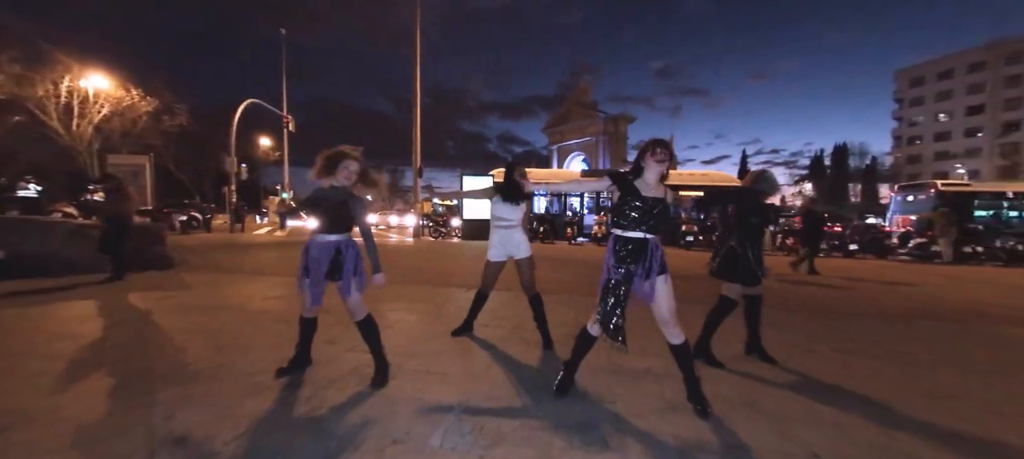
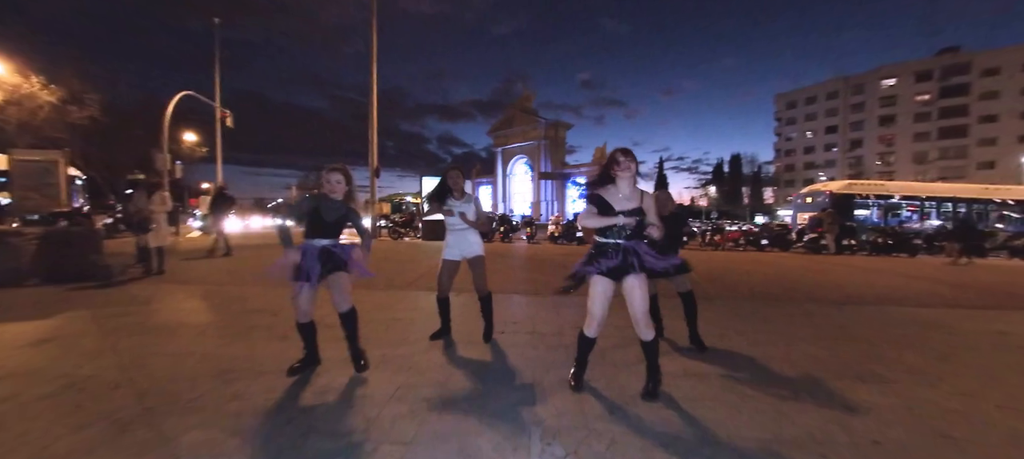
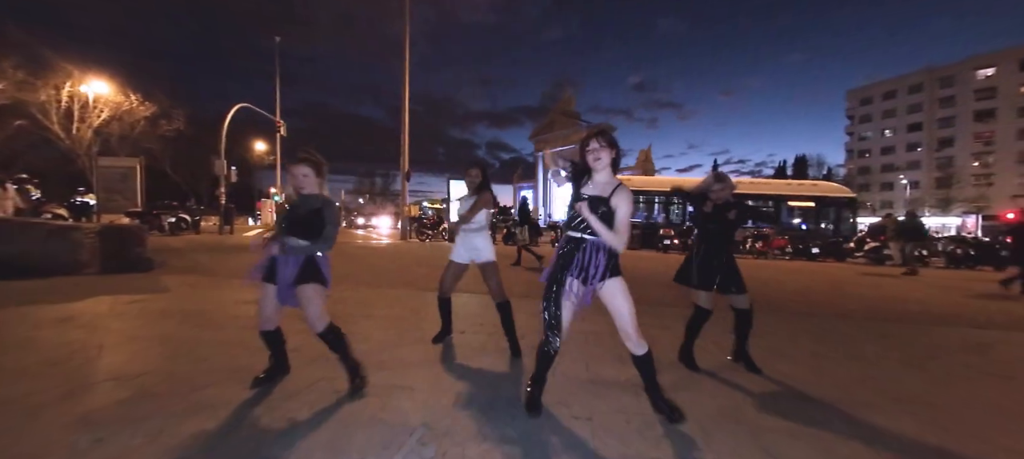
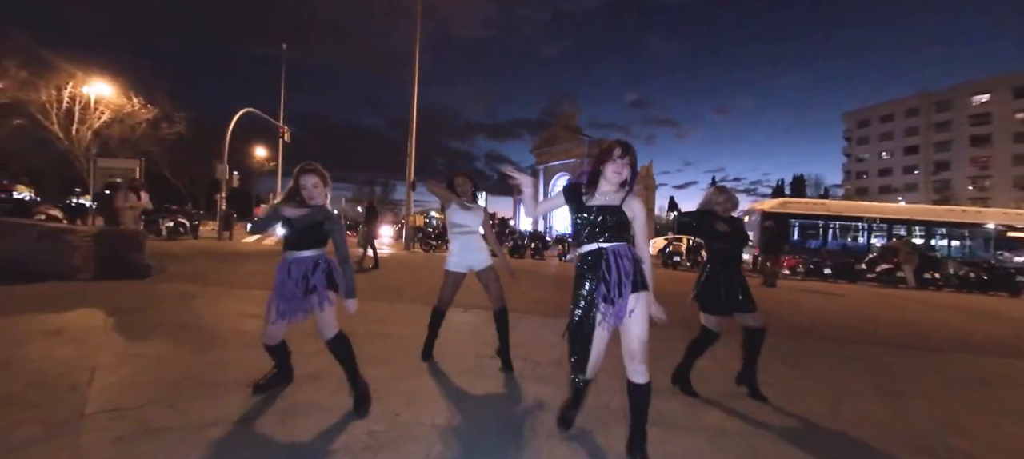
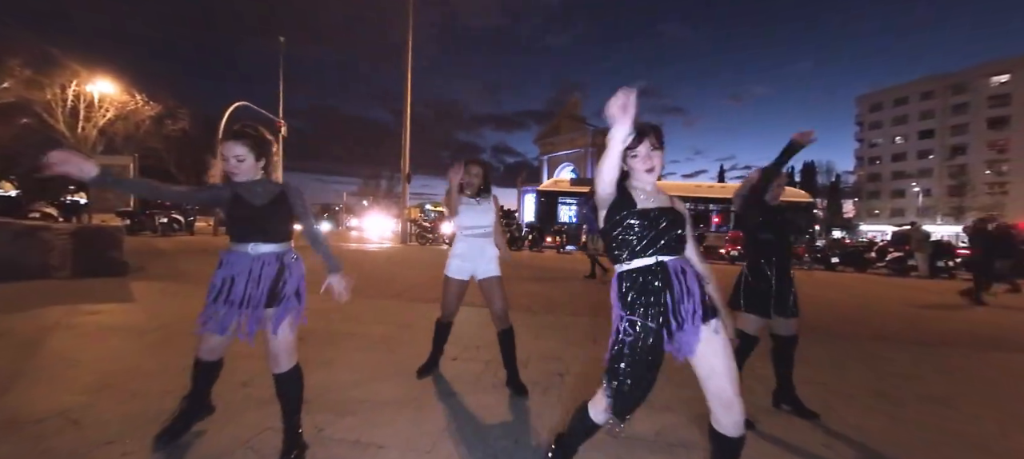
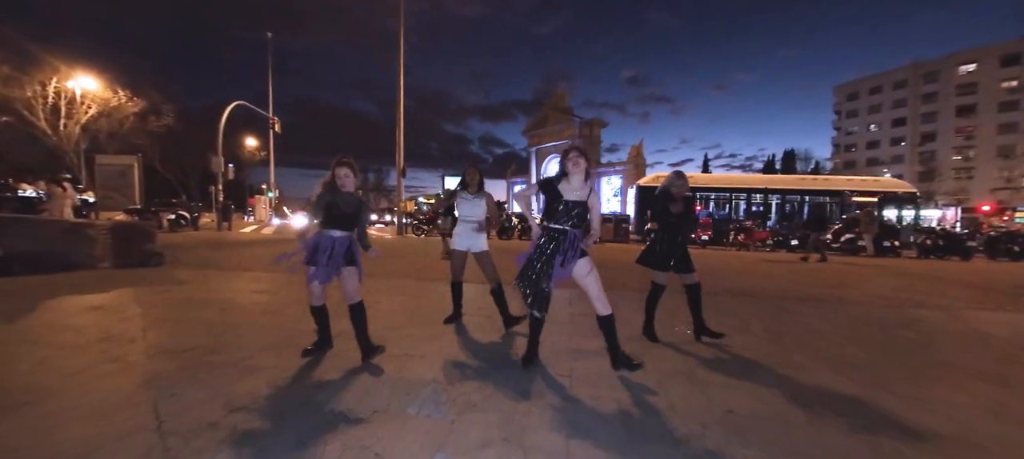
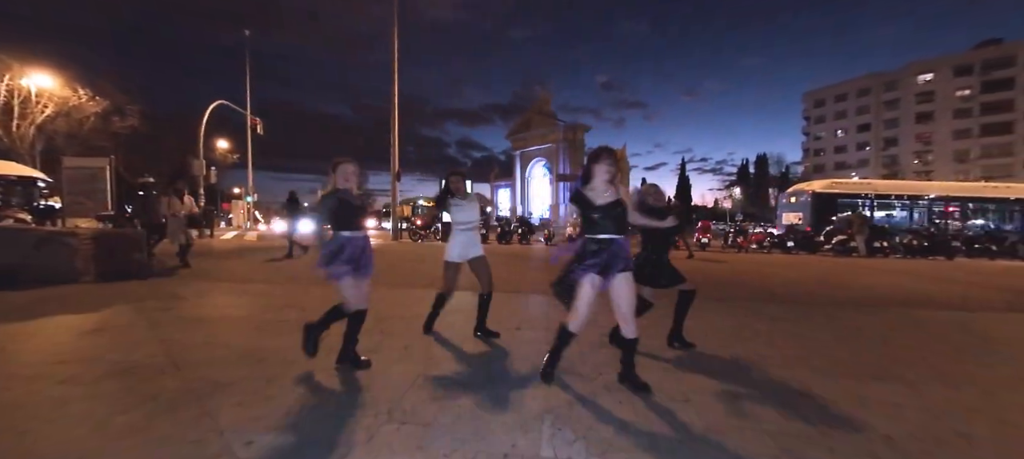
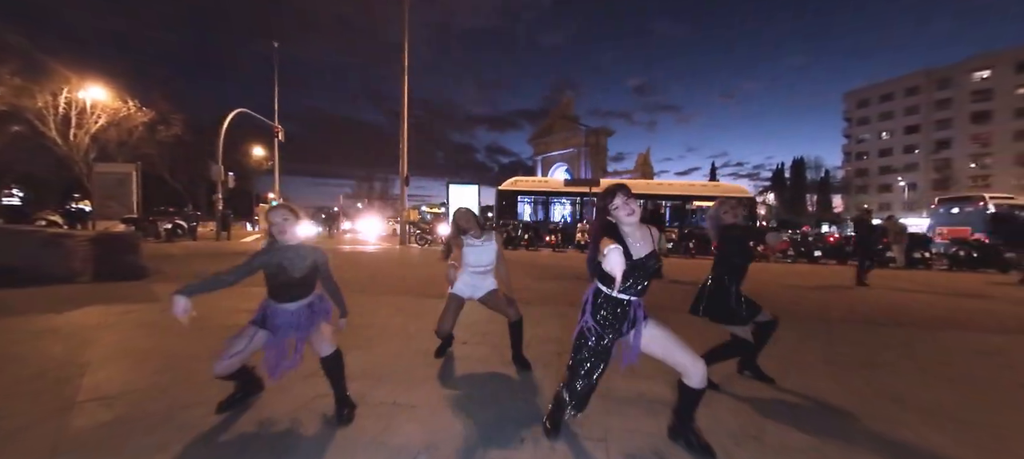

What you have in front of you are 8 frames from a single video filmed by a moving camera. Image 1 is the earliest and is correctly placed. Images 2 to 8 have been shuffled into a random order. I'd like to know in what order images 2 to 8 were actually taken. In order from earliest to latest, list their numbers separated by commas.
8, 5, 3, 6, 4, 7, 2
